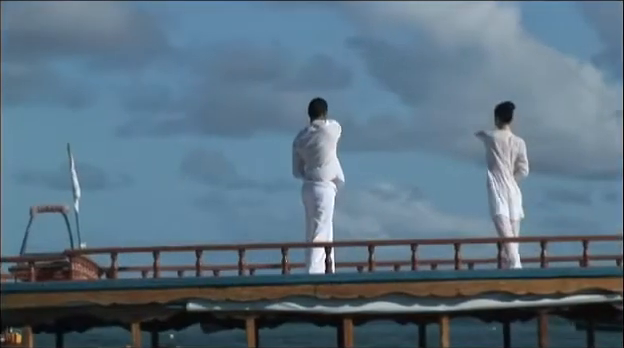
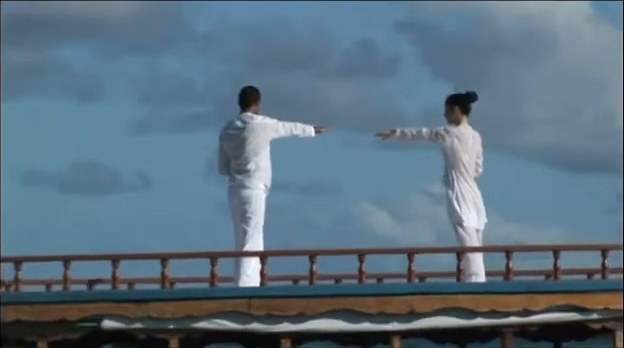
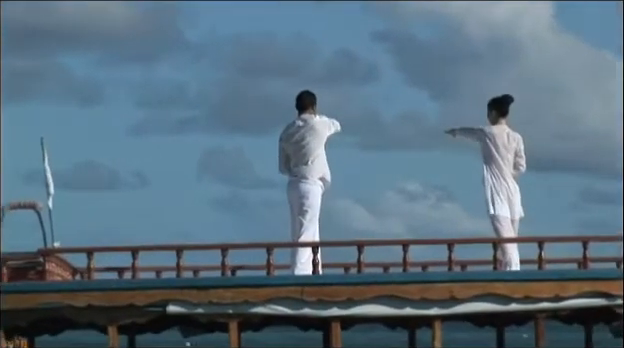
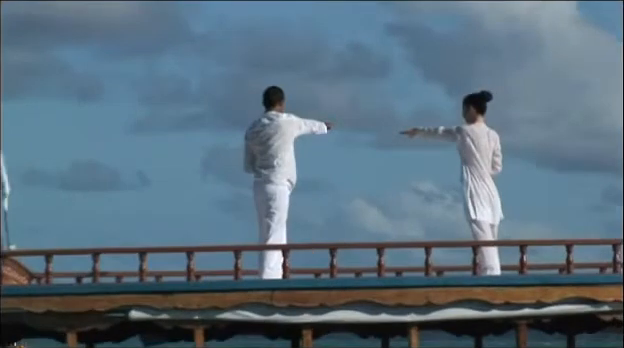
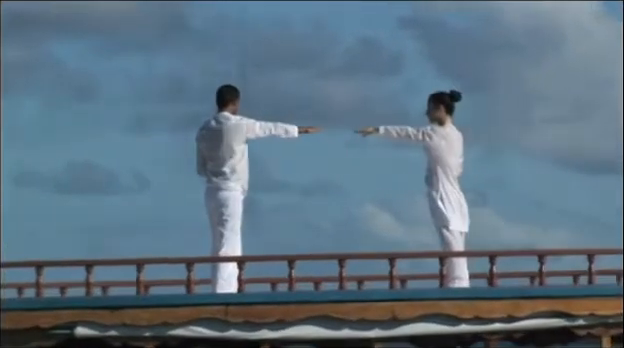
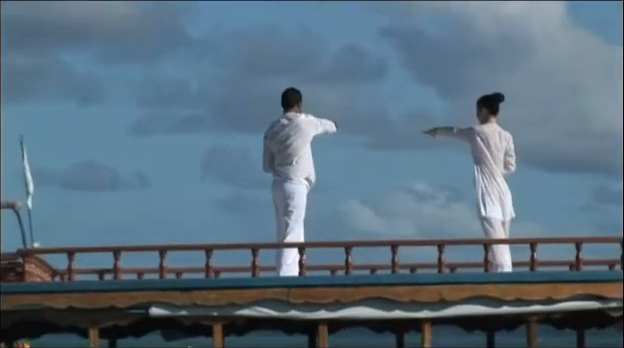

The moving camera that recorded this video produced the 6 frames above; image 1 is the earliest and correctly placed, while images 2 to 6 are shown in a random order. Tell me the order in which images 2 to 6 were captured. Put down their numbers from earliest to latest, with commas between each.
3, 6, 4, 2, 5
